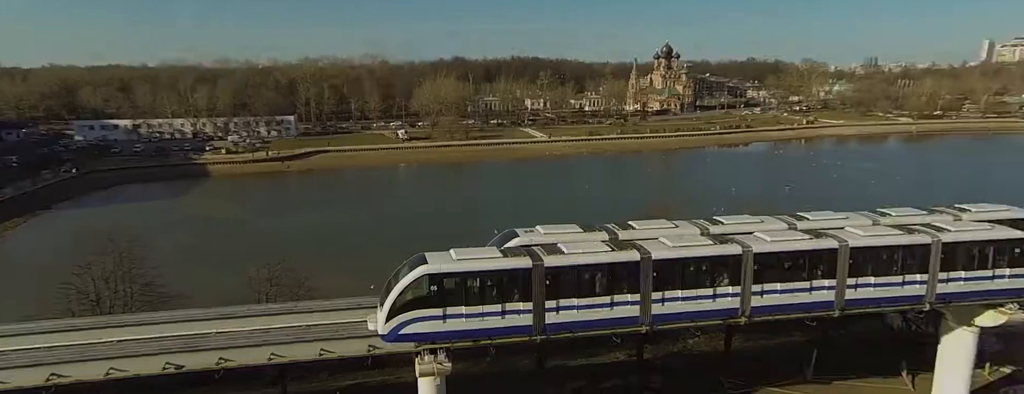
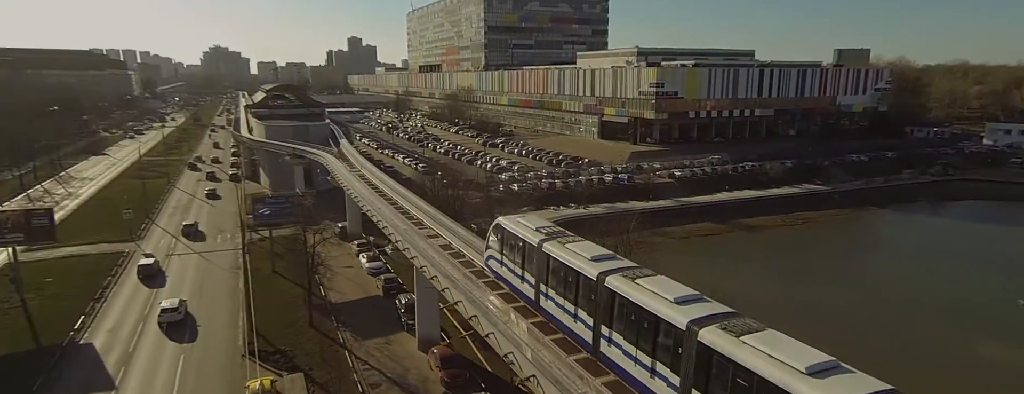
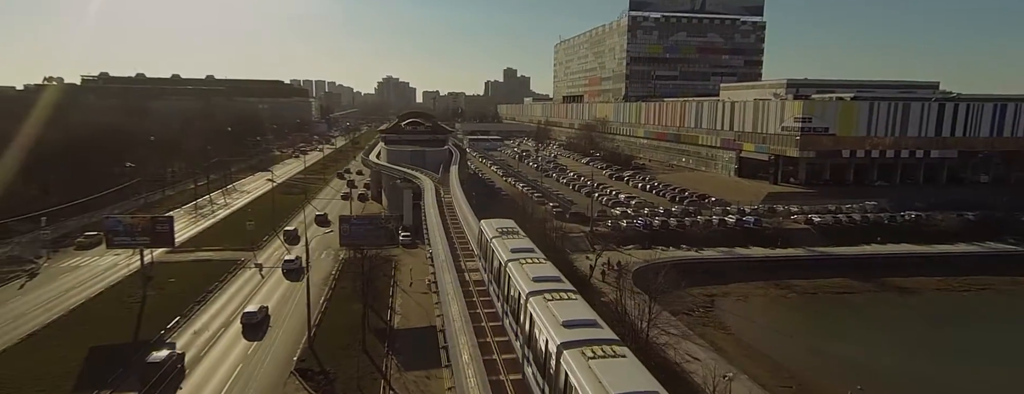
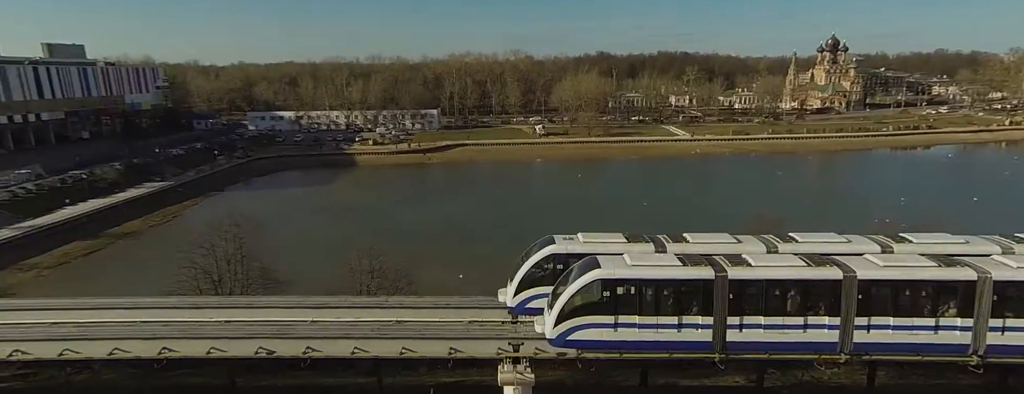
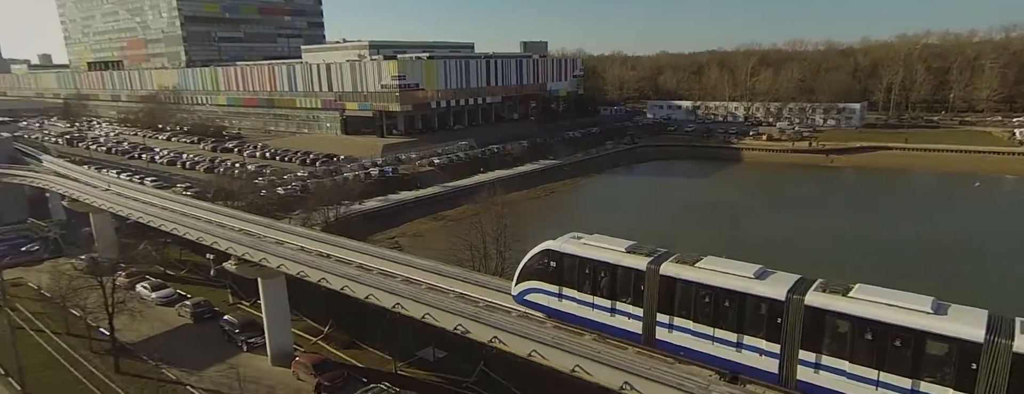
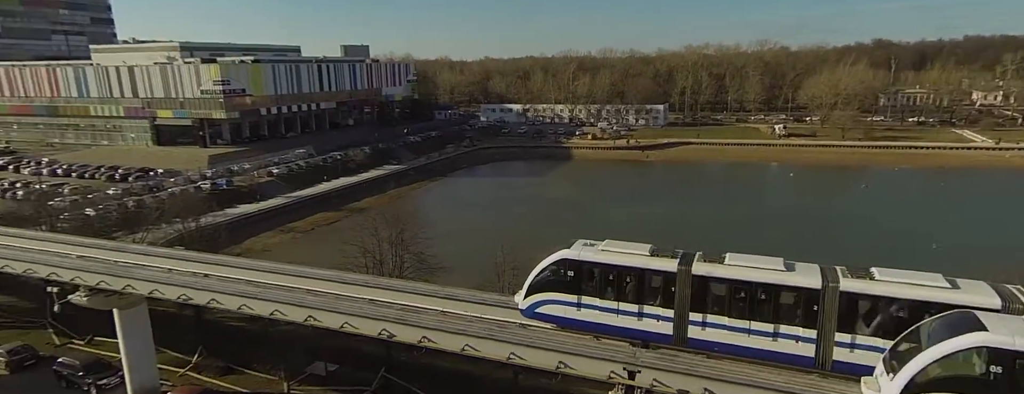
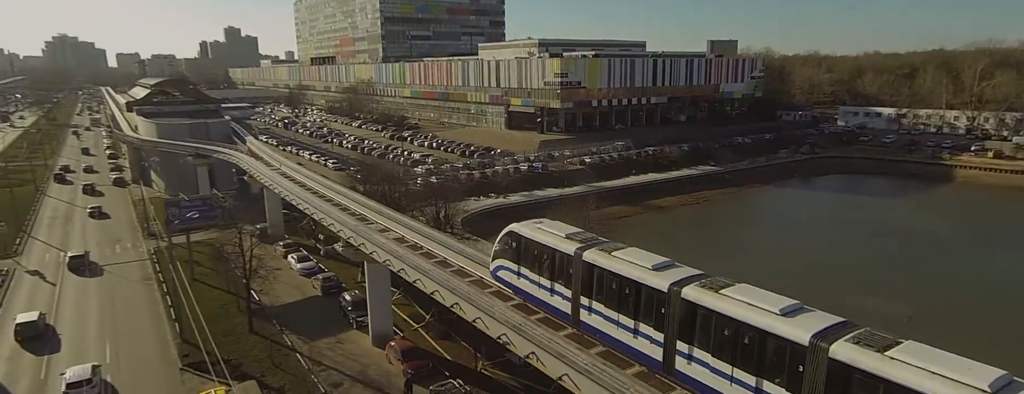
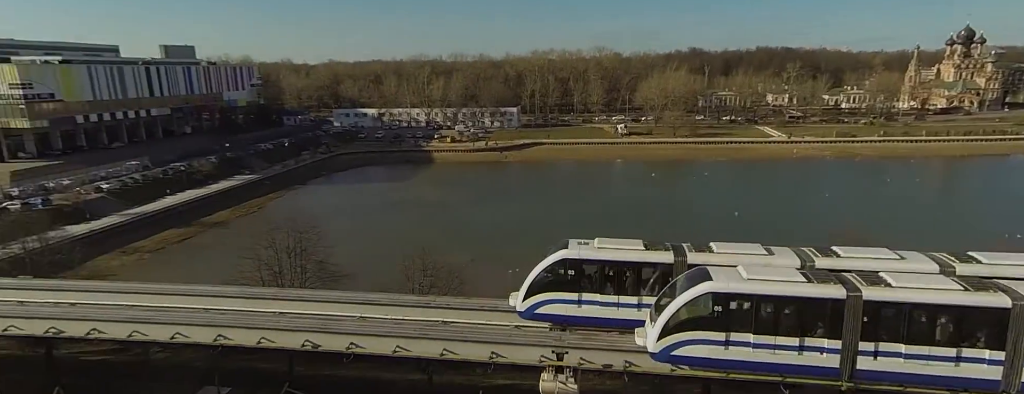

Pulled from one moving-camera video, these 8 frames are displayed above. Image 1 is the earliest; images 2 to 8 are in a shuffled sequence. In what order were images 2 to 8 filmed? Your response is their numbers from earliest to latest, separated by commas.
4, 8, 6, 5, 7, 2, 3
